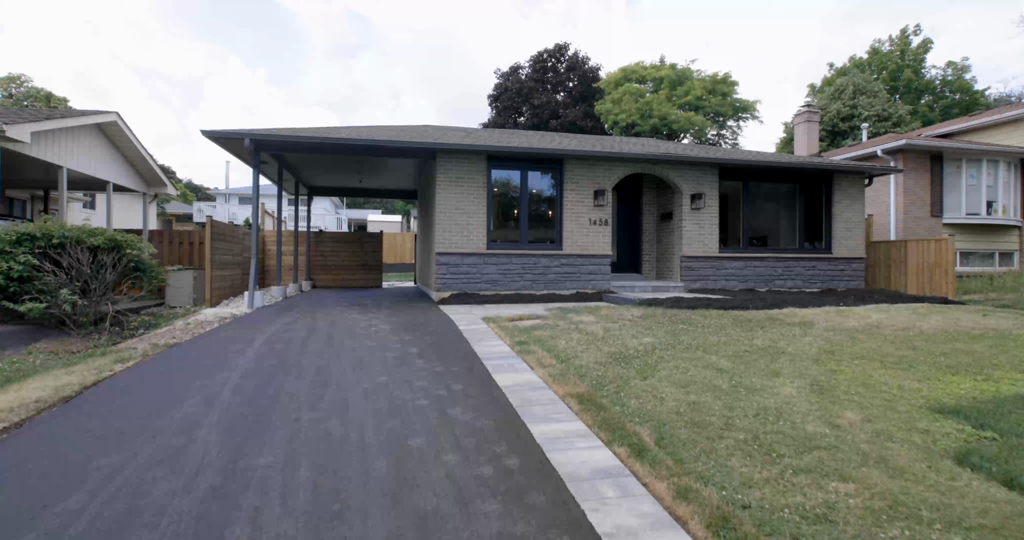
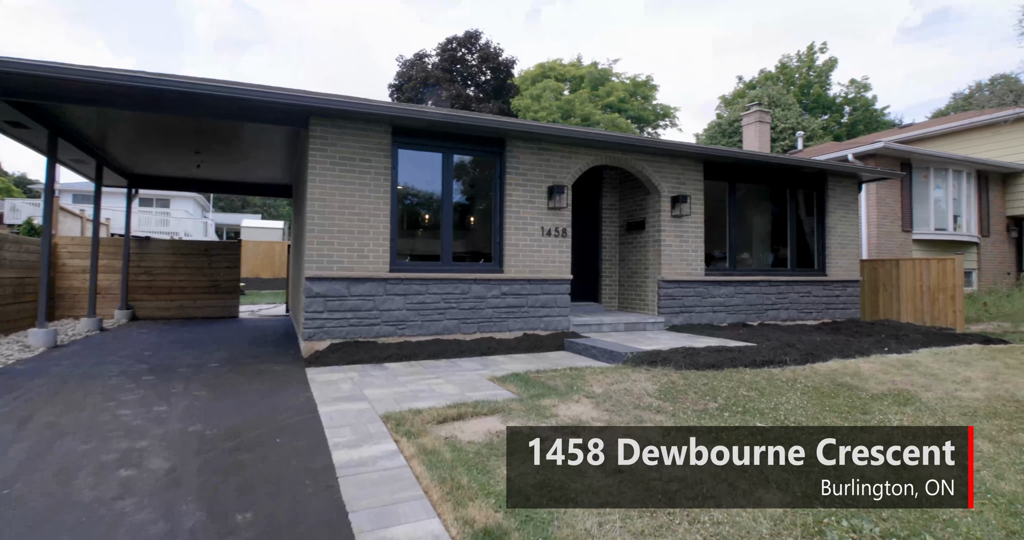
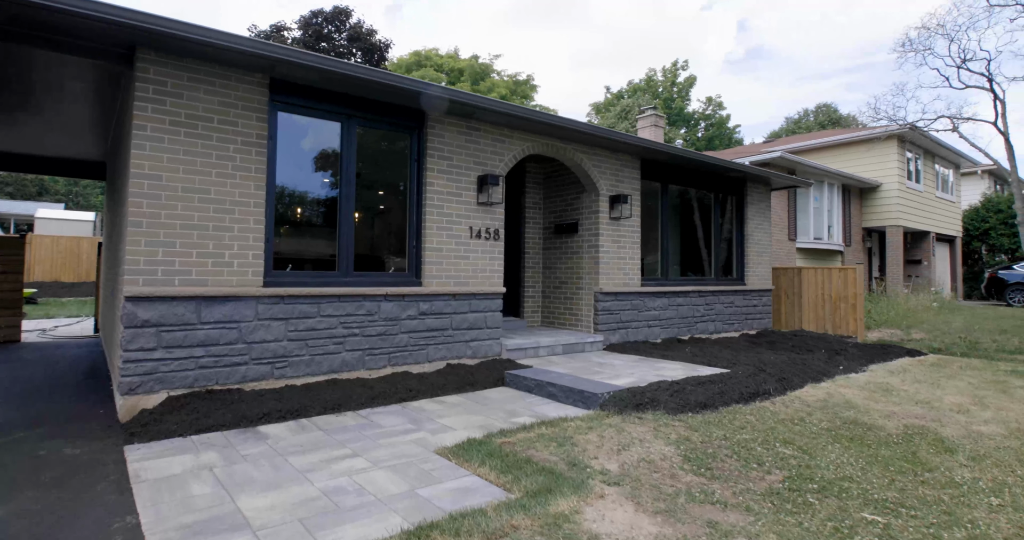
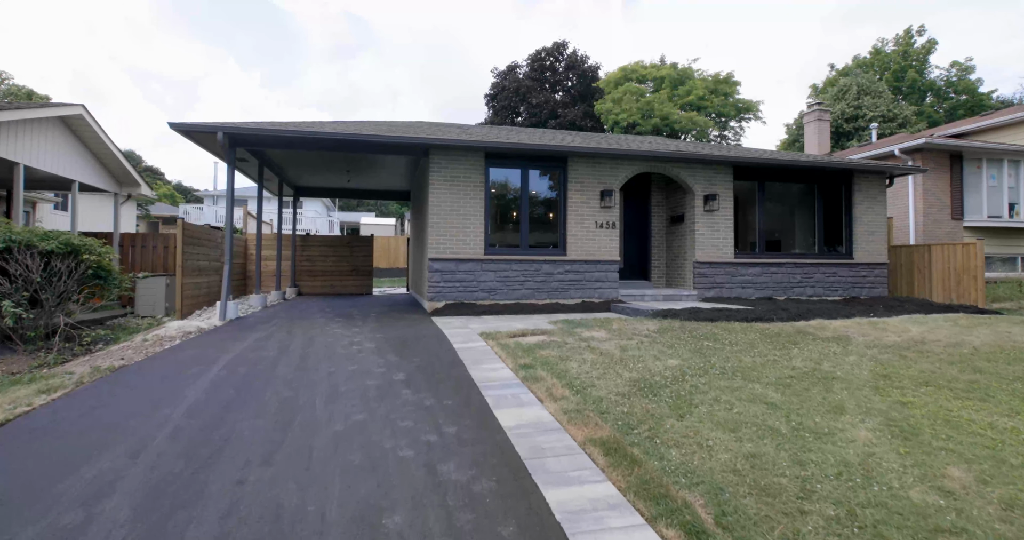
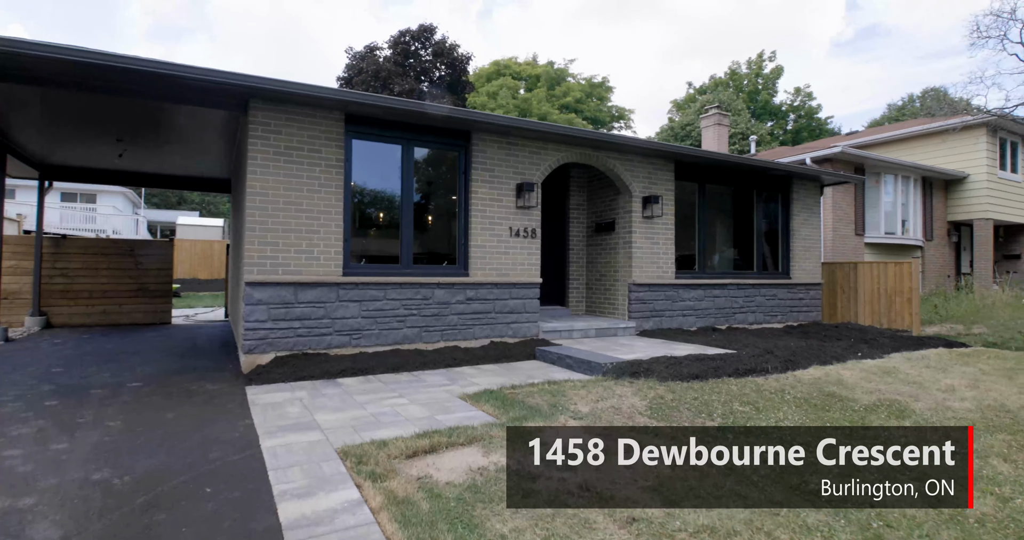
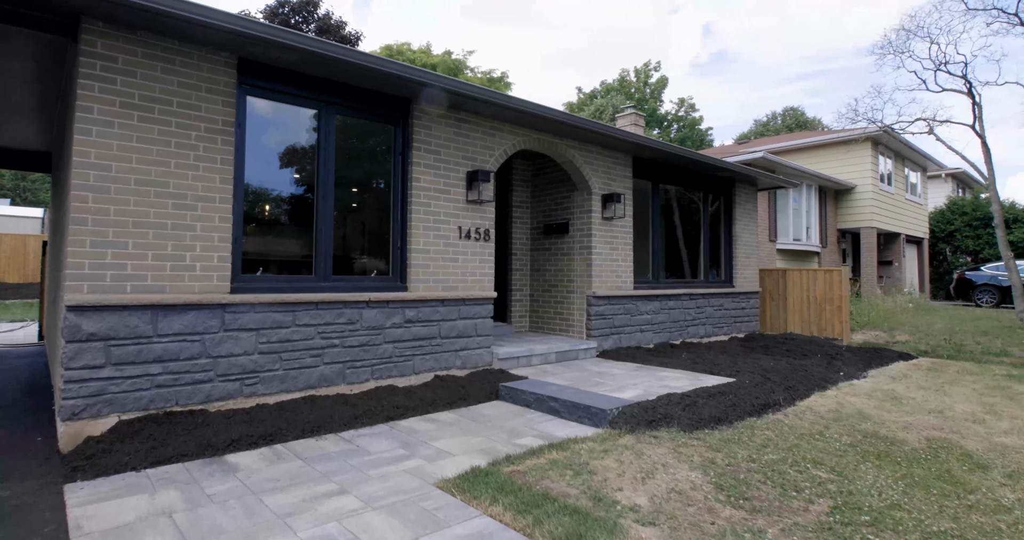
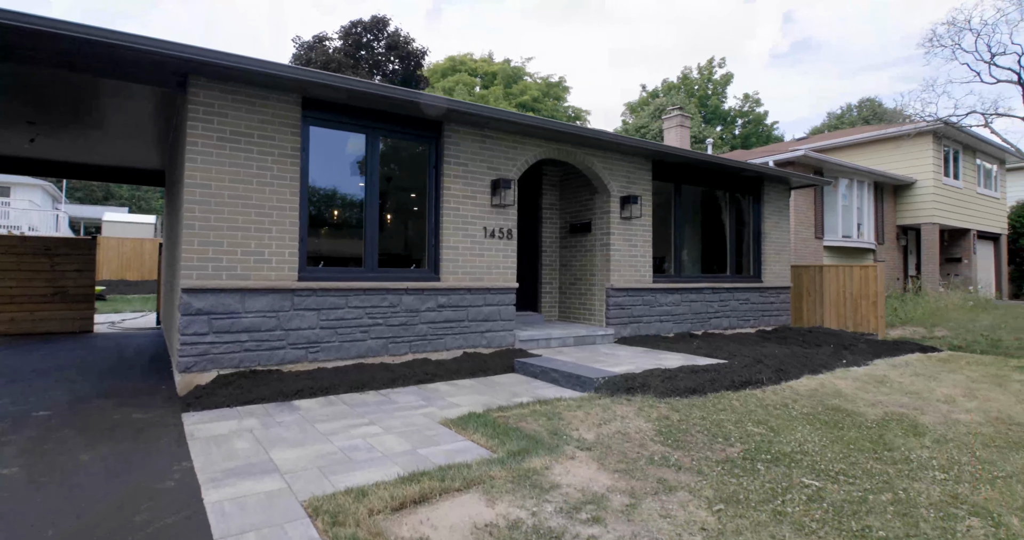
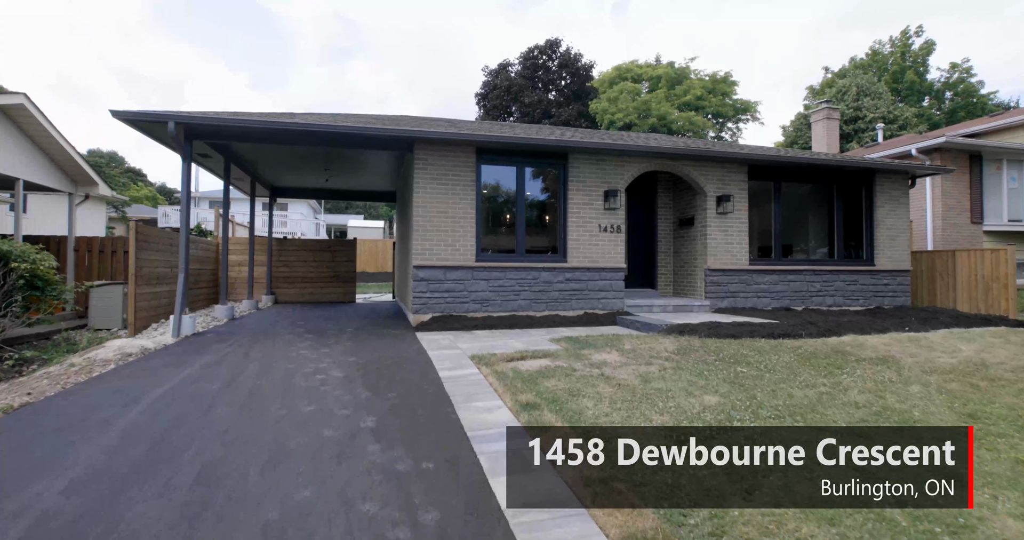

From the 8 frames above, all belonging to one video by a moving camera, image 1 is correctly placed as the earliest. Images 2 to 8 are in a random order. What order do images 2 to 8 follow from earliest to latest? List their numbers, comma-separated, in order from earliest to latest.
4, 8, 2, 5, 7, 3, 6
